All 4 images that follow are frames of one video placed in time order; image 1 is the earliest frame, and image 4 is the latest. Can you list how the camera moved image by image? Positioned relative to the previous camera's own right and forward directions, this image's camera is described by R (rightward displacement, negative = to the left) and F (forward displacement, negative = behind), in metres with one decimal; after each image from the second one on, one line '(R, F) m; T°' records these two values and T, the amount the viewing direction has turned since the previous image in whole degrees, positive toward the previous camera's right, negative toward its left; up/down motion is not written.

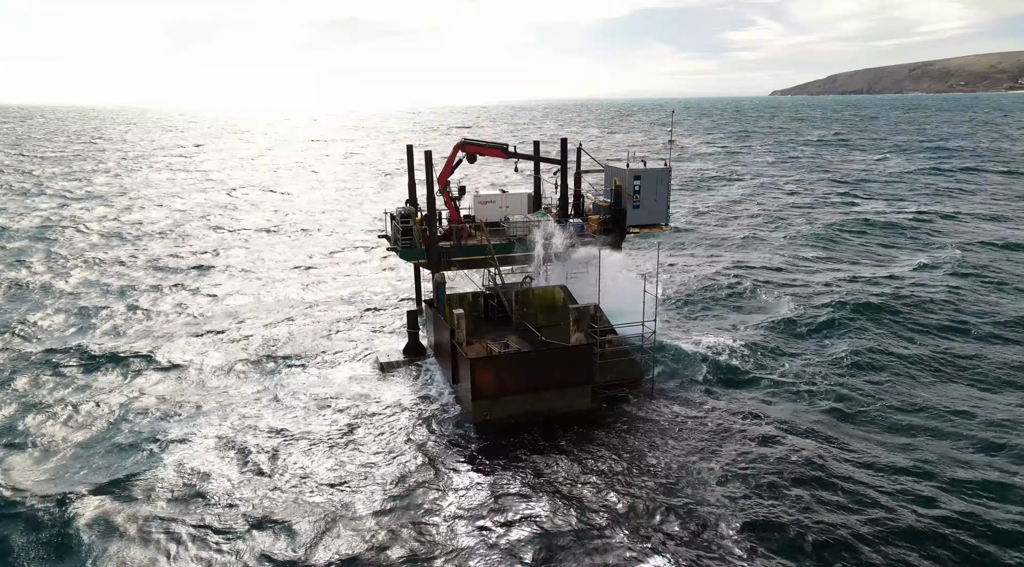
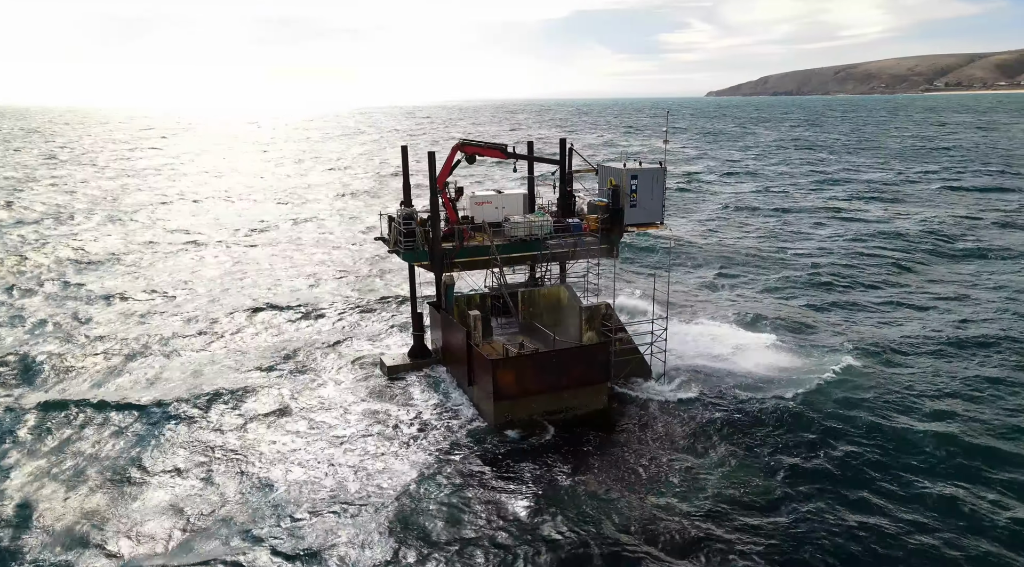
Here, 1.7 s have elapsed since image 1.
(-2.1, +0.1) m; +4°
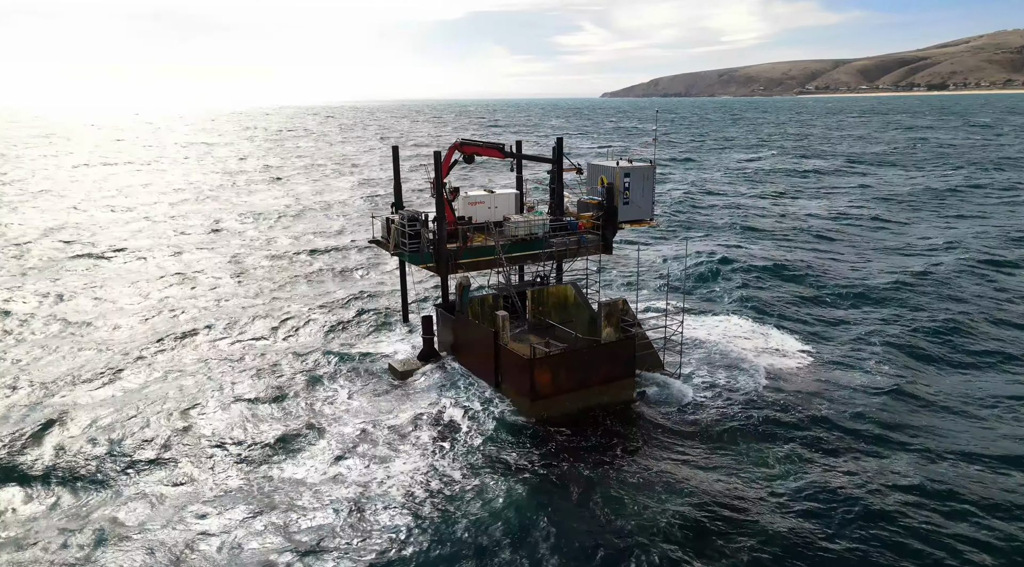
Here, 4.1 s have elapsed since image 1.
(-3.5, +0.3) m; +7°
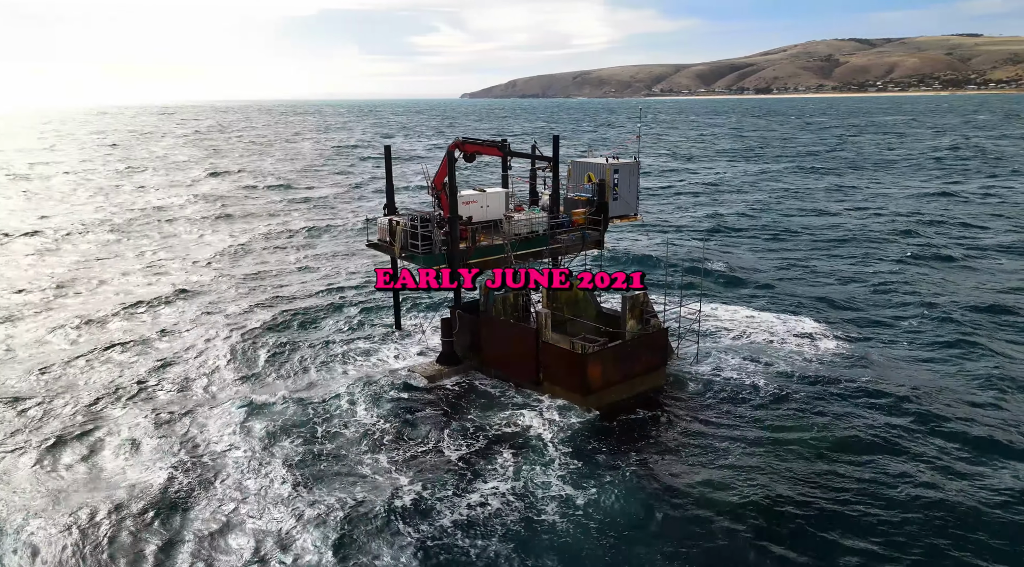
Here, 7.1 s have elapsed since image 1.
(-5.0, +0.4) m; +9°
